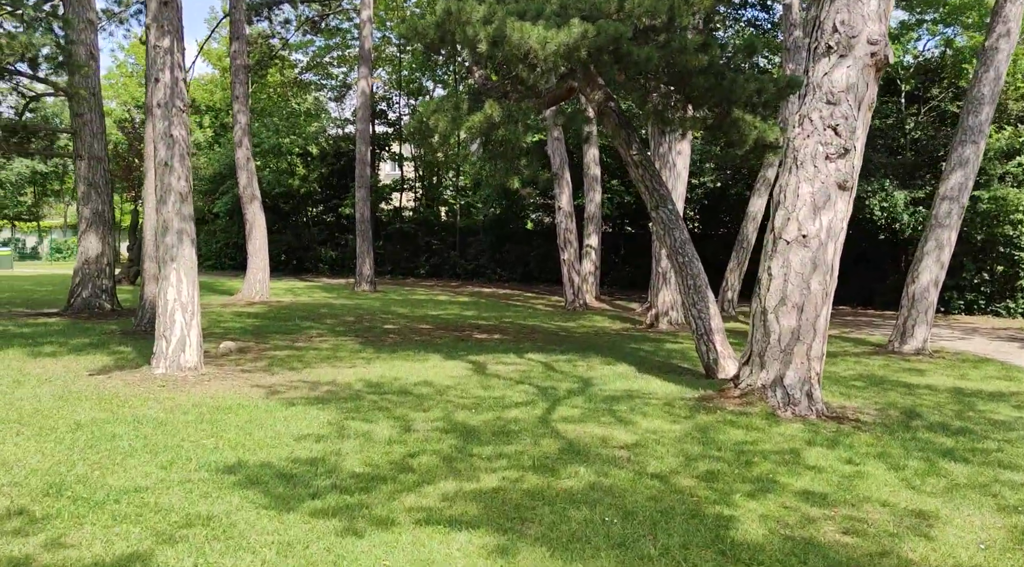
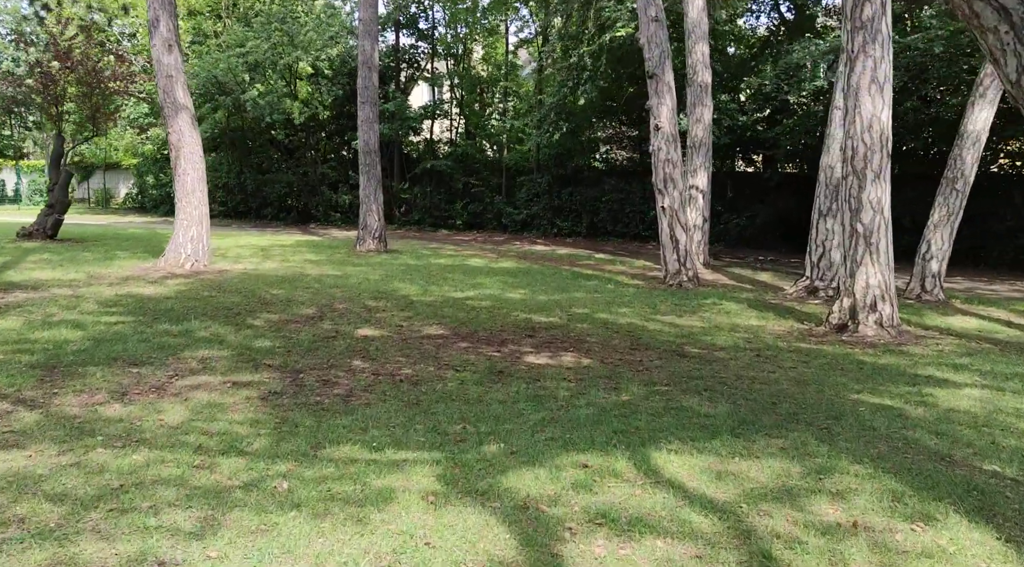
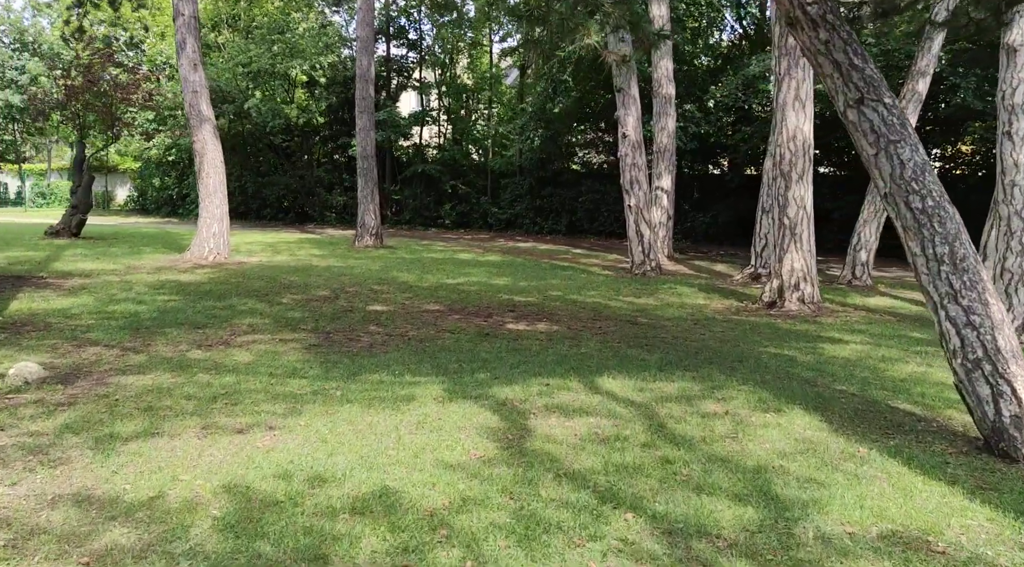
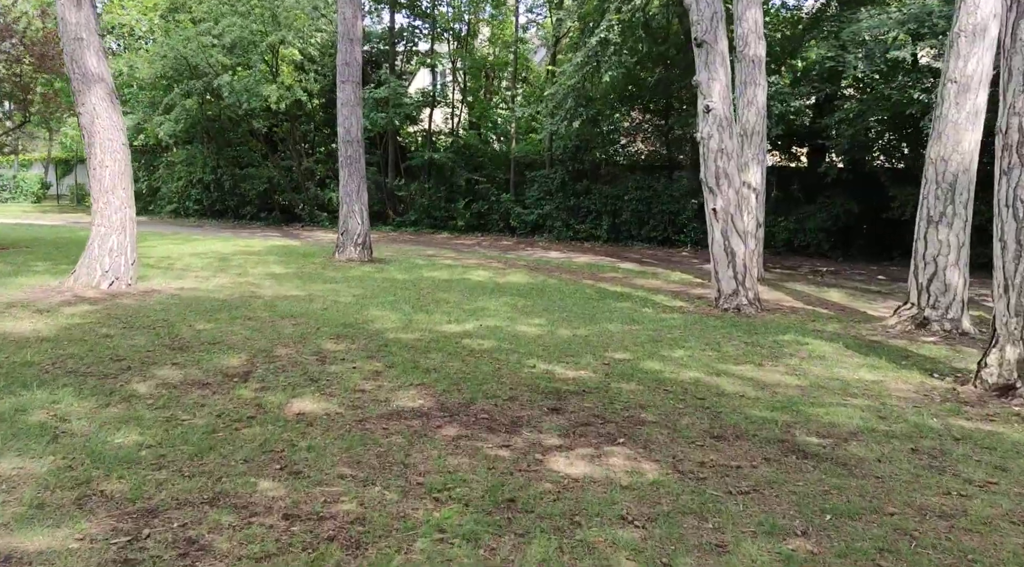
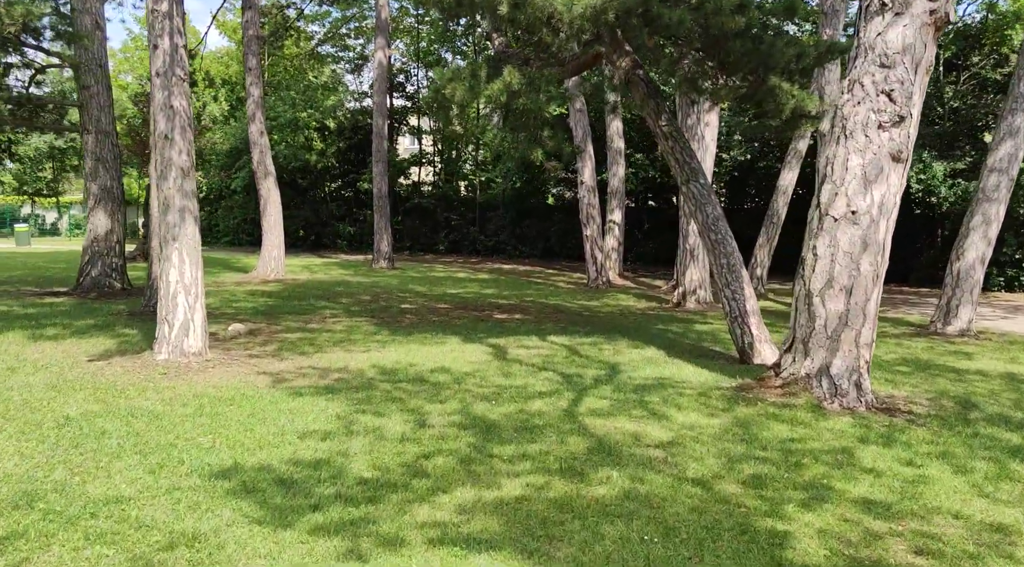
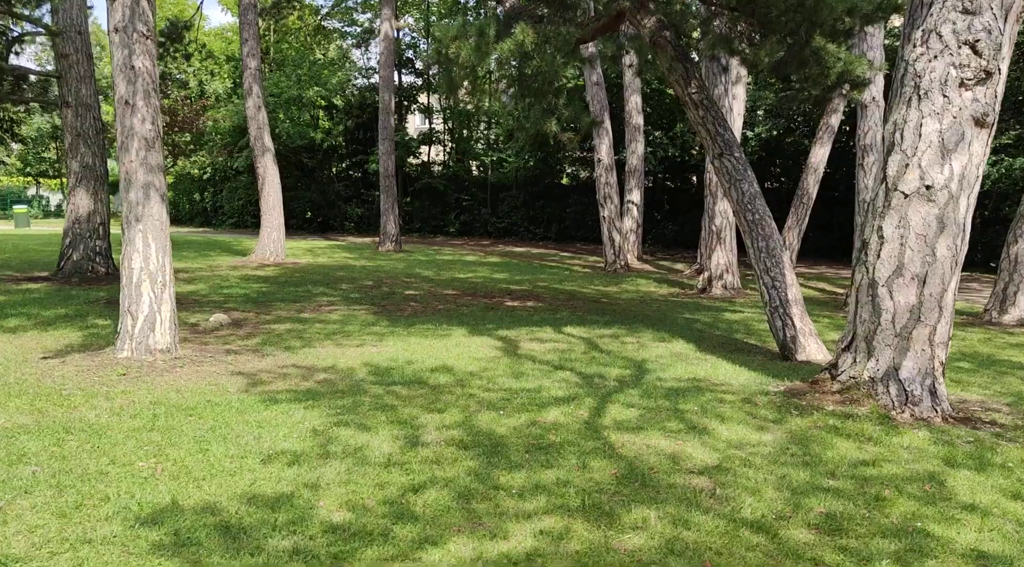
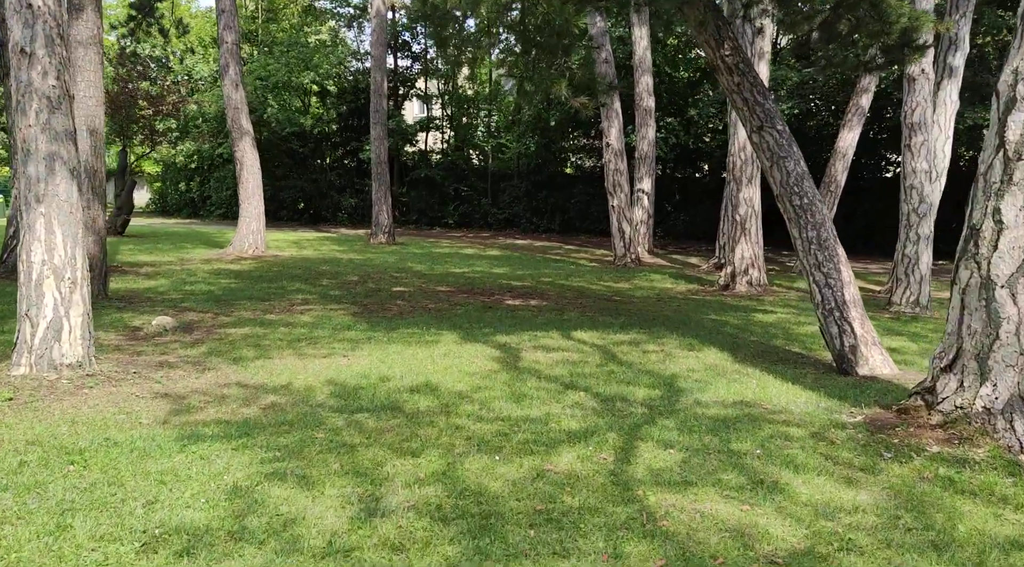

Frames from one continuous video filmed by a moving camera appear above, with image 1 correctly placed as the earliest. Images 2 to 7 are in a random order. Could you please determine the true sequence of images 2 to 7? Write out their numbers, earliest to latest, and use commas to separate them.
5, 6, 7, 3, 2, 4
